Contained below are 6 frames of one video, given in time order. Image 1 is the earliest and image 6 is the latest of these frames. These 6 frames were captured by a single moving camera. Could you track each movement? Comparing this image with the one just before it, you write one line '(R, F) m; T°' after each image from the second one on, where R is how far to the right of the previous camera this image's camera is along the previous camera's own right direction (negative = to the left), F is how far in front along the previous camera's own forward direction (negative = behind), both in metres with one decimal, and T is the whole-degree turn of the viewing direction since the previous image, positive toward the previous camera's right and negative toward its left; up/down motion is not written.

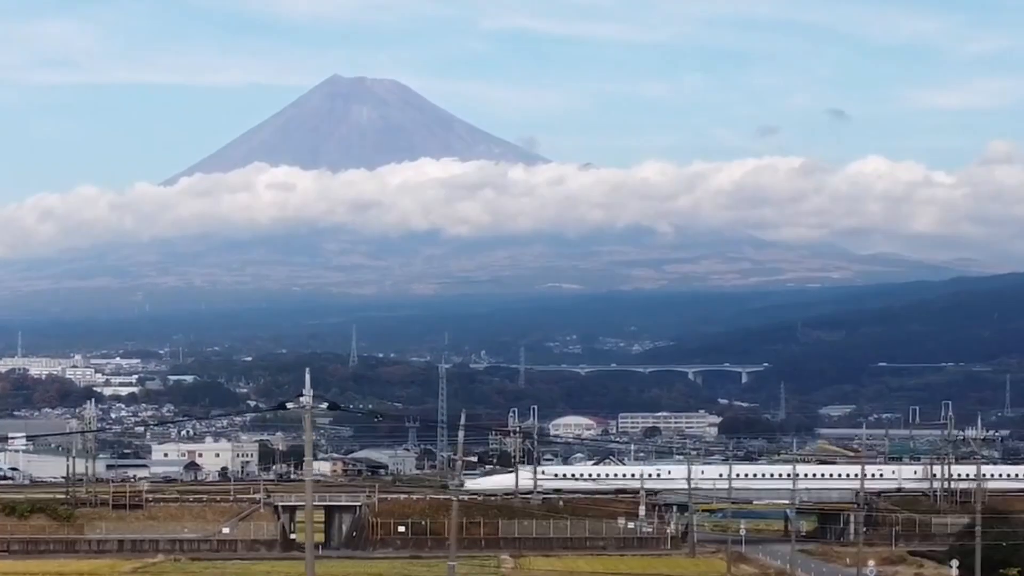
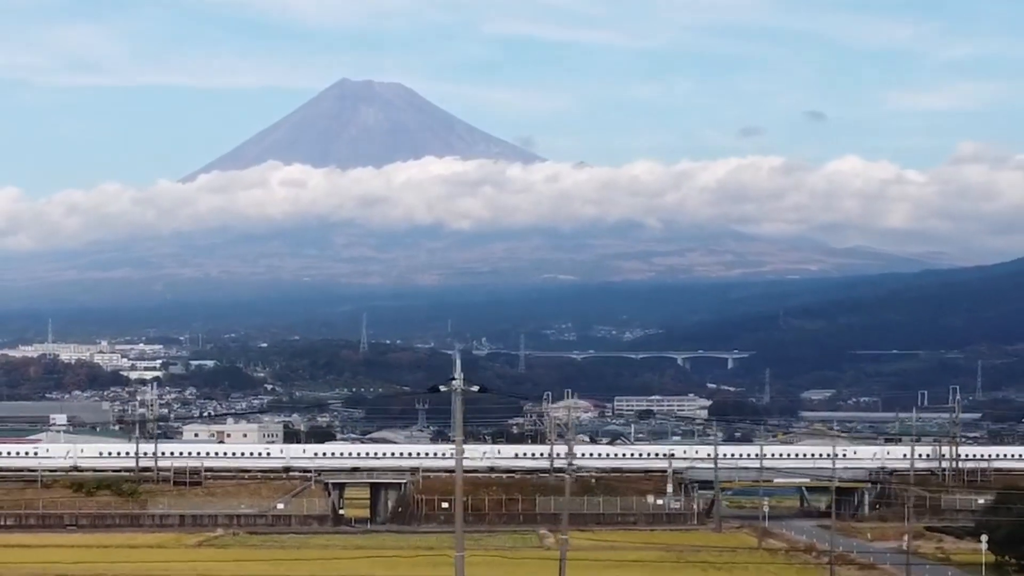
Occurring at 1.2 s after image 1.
(-1.9, -3.3) m; +2°
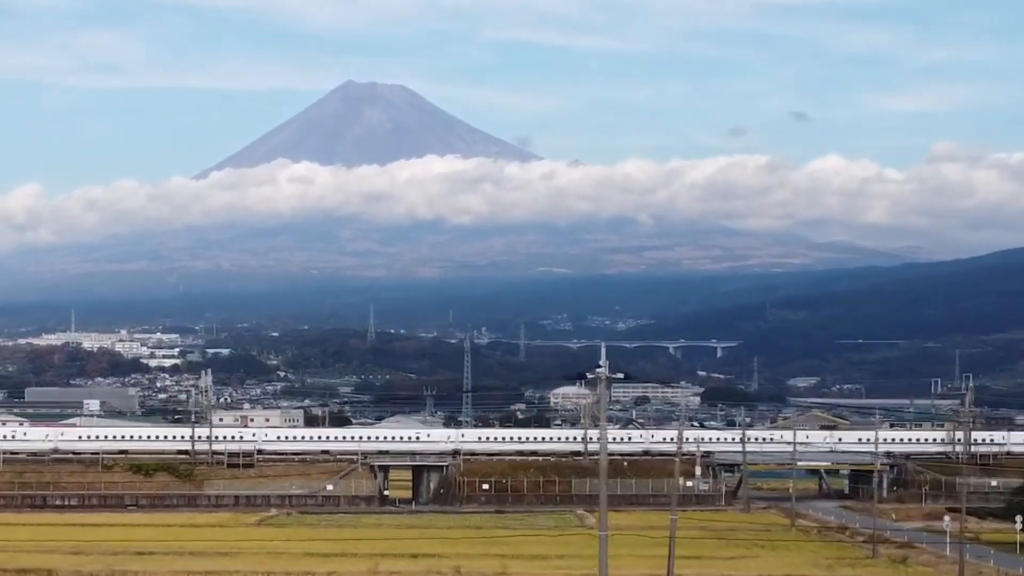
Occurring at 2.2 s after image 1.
(-2.4, -2.8) m; +2°
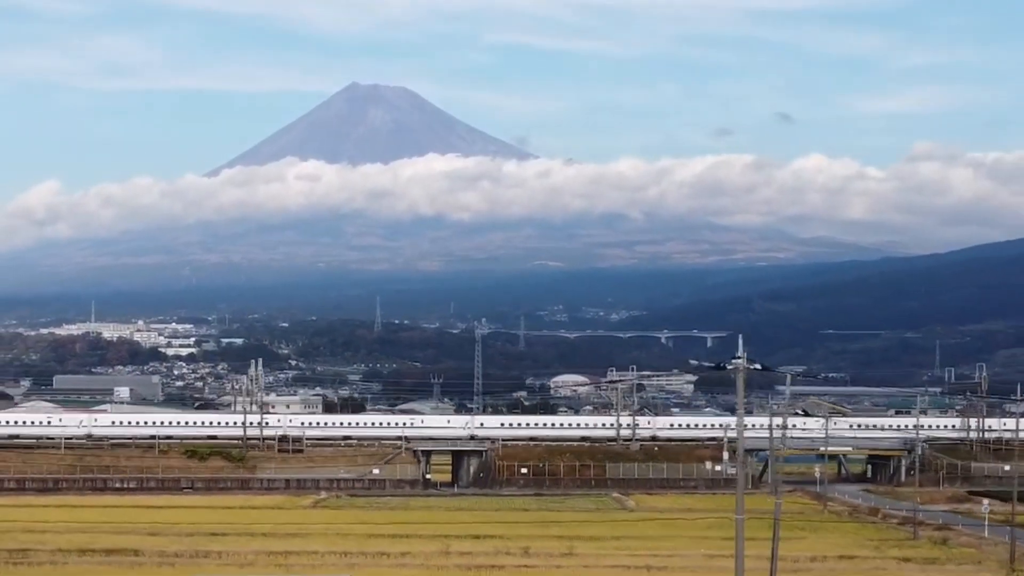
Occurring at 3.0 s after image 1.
(-2.8, -2.7) m; +3°
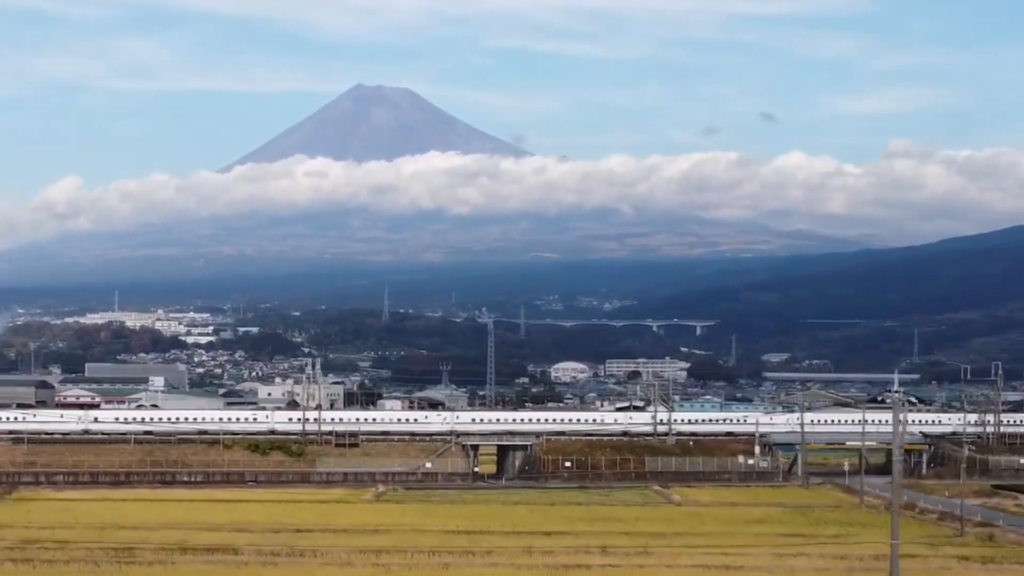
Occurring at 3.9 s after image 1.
(-3.9, -3.2) m; +3°
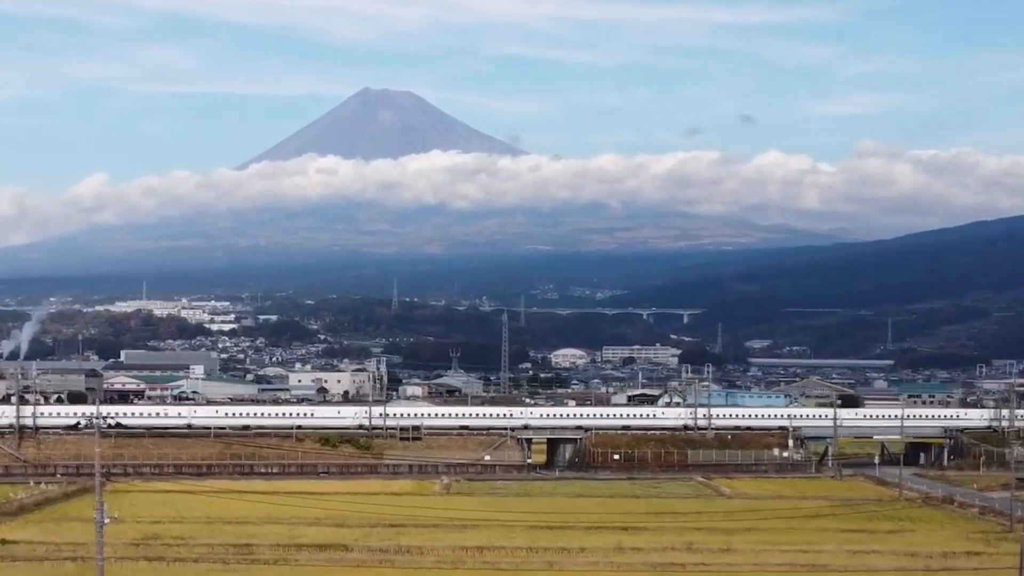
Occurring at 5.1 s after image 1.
(-5.6, -4.1) m; +5°
